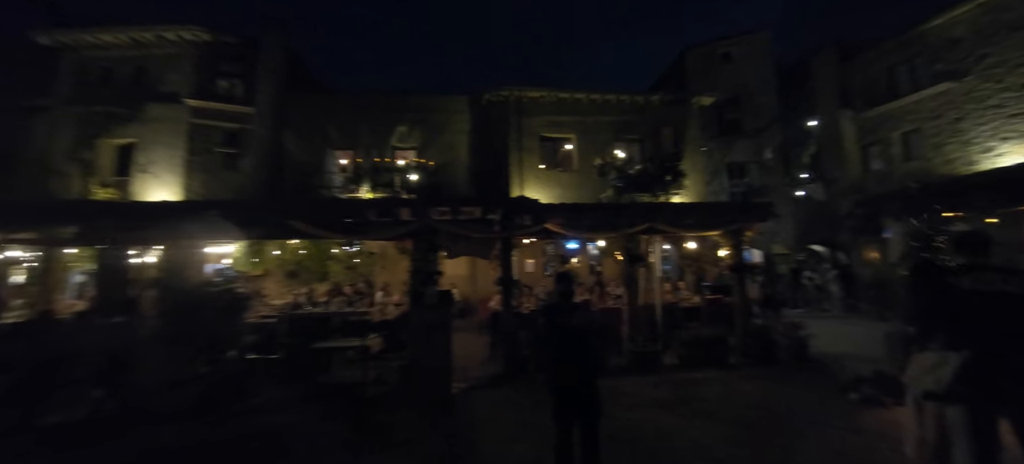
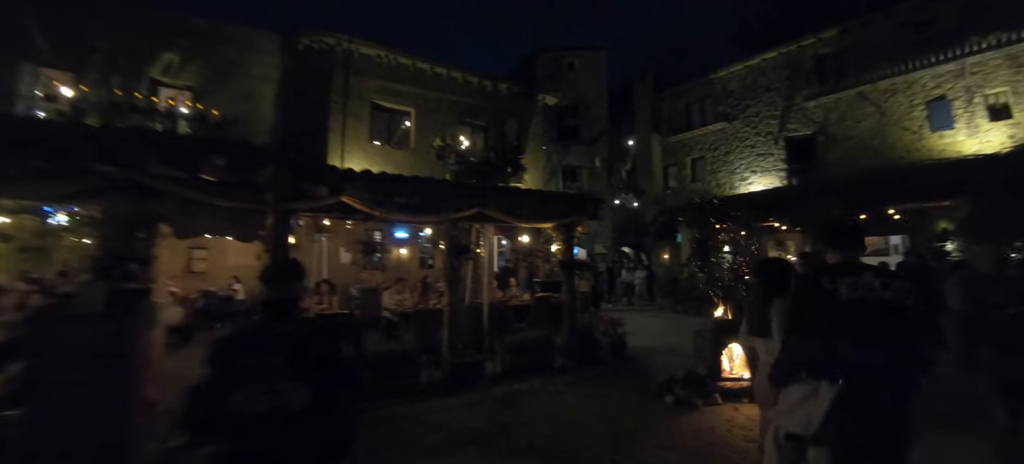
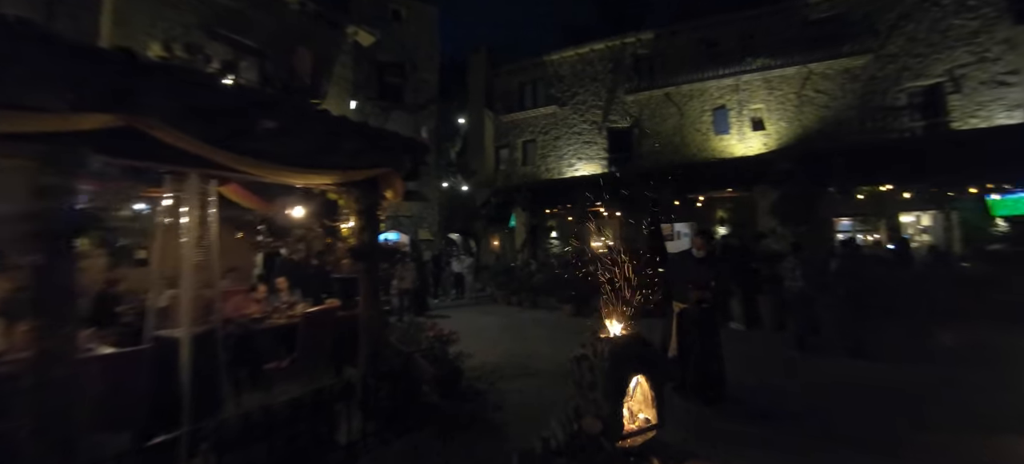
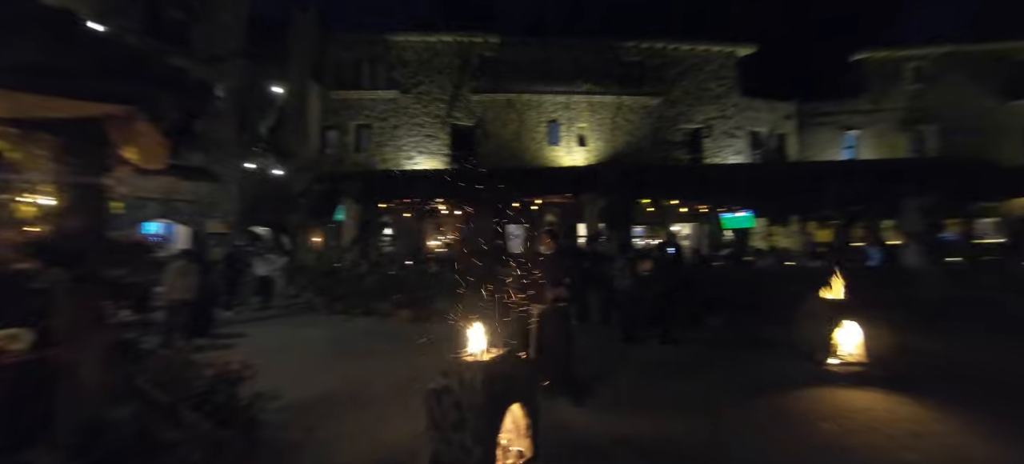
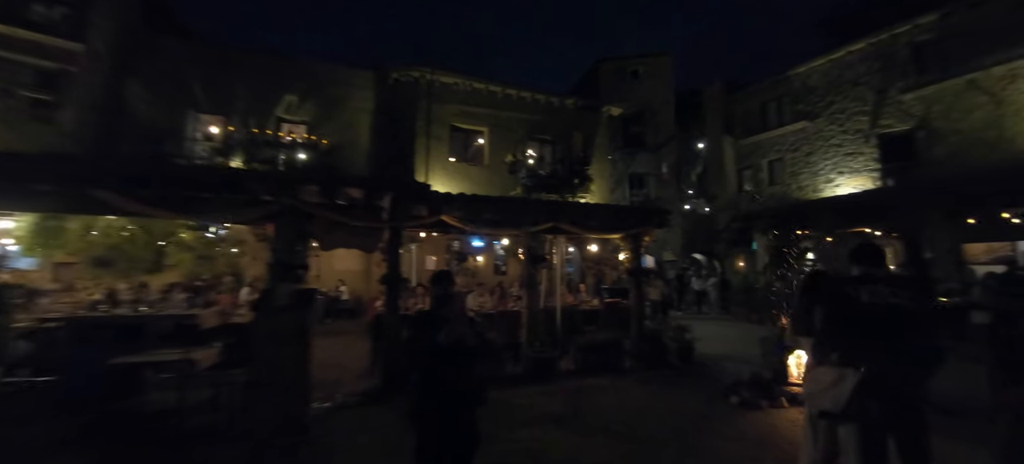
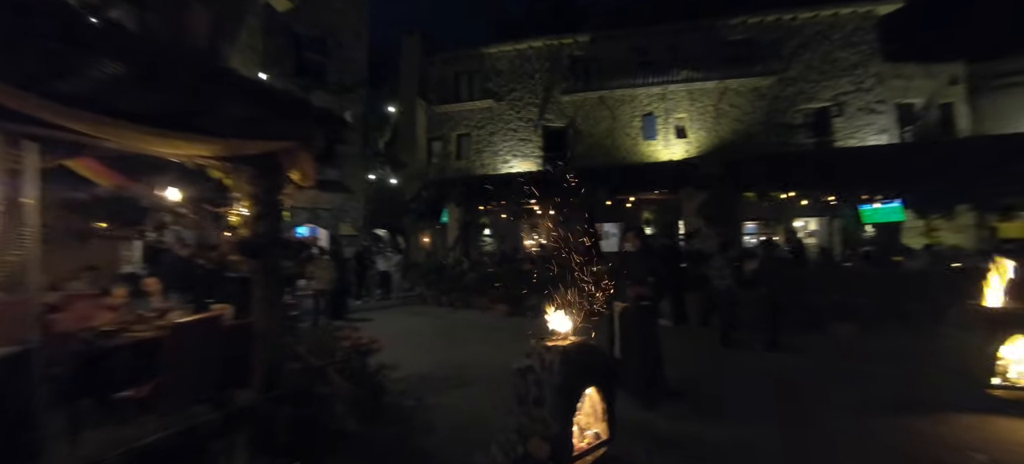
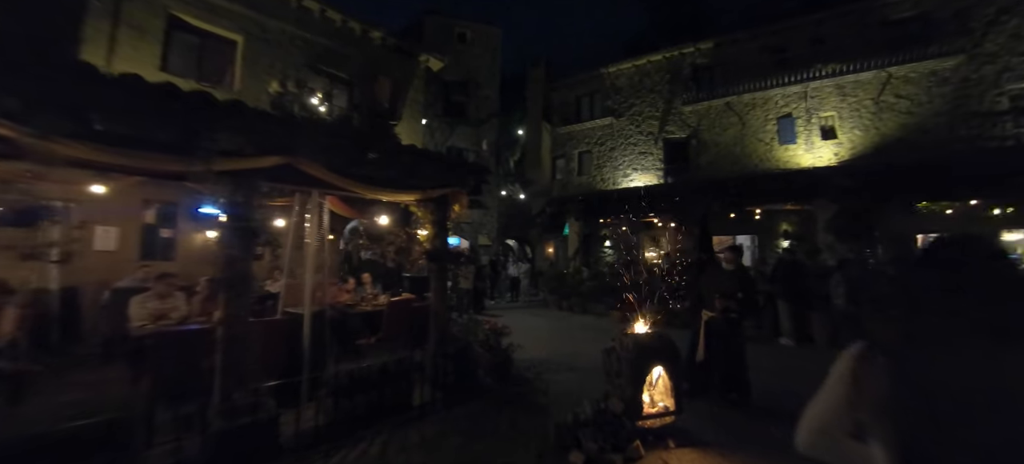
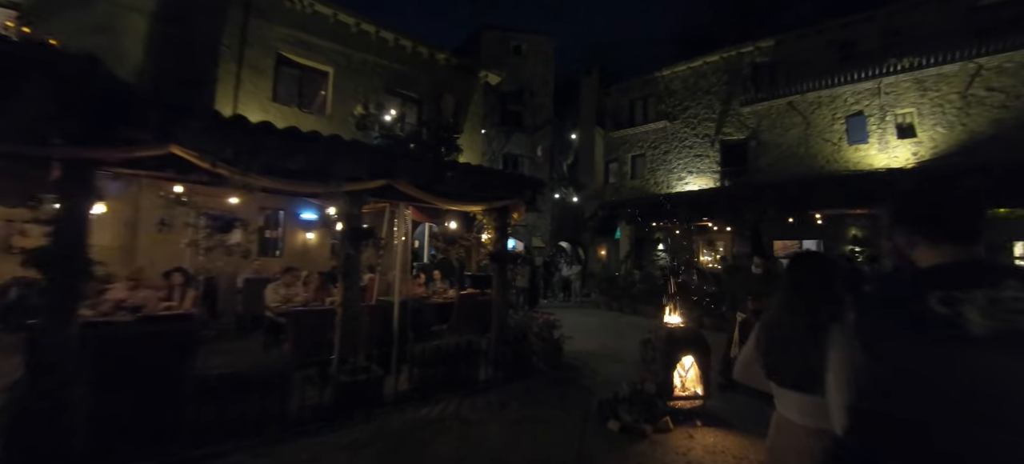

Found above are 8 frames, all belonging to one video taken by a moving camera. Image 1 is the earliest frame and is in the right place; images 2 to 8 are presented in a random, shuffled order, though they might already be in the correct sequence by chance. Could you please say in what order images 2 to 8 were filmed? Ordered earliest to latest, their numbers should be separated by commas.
5, 2, 8, 7, 3, 6, 4
